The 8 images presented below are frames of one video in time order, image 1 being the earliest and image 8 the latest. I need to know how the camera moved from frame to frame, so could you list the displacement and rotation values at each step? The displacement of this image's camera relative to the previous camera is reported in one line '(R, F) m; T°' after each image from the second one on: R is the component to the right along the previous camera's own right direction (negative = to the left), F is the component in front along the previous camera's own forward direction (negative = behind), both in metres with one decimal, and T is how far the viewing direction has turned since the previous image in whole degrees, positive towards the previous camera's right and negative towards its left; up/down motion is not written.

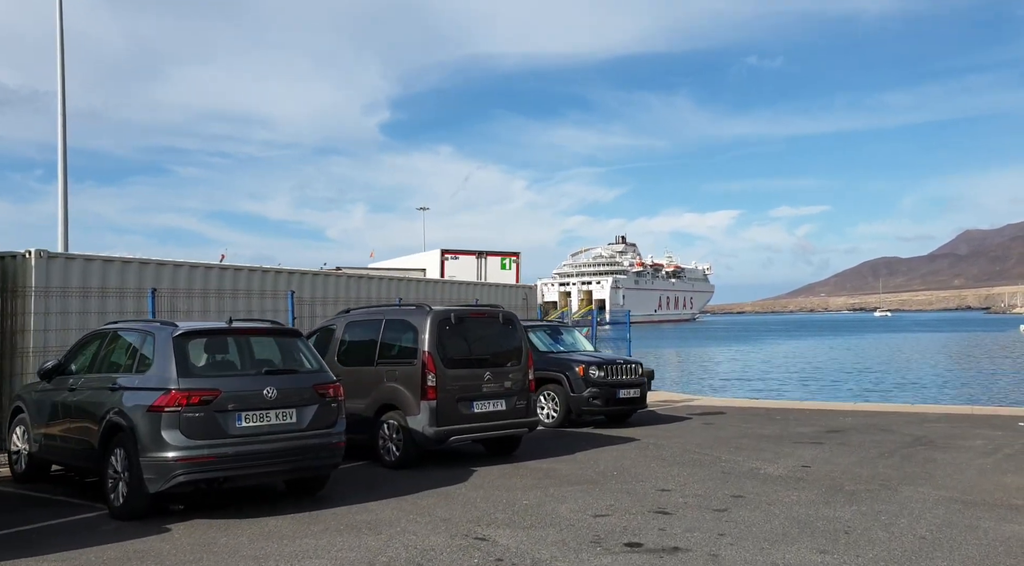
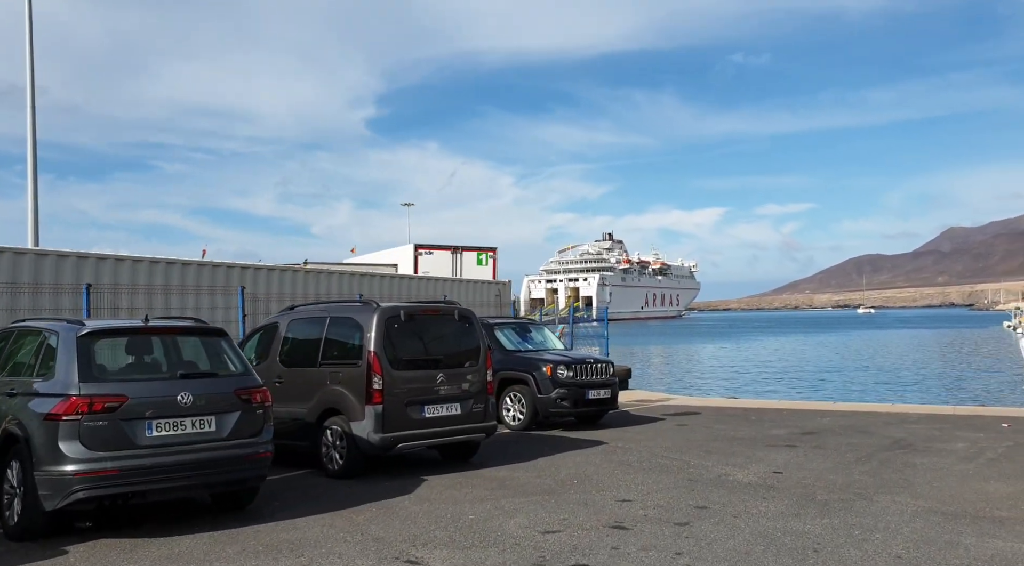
(+0.3, +0.5) m; +1°
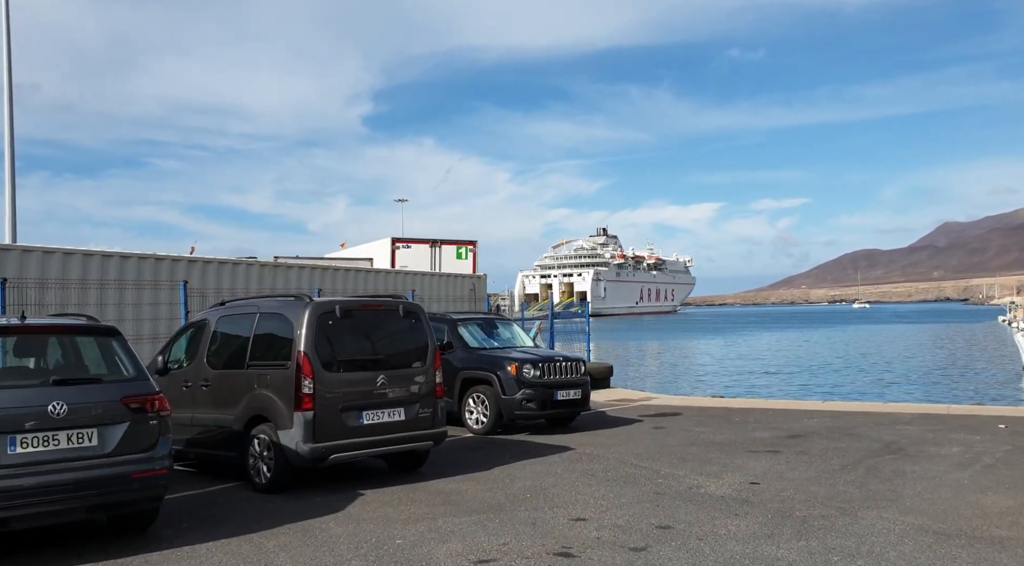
(+0.5, +0.8) m; 0°
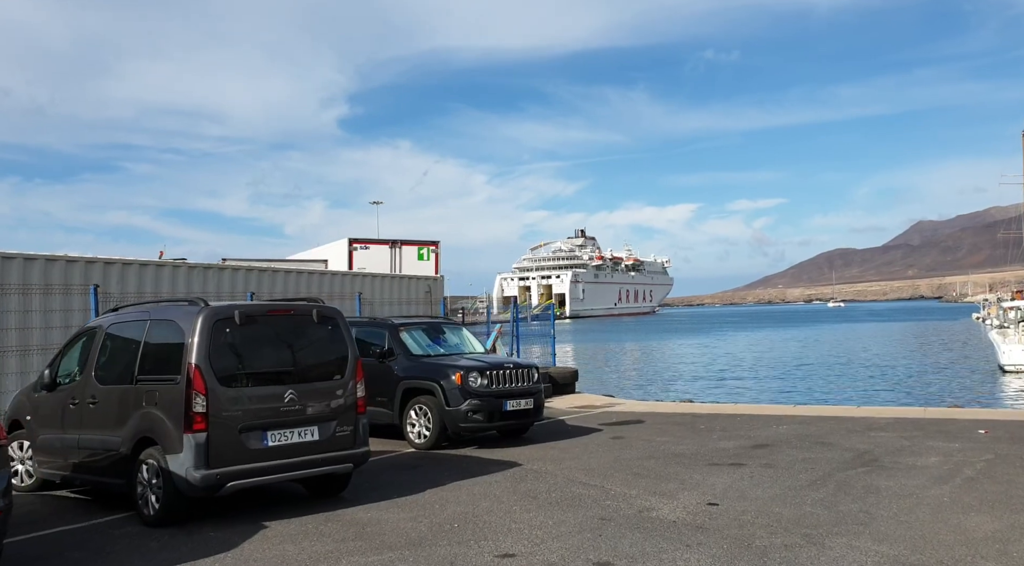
(+0.4, +0.8) m; +2°
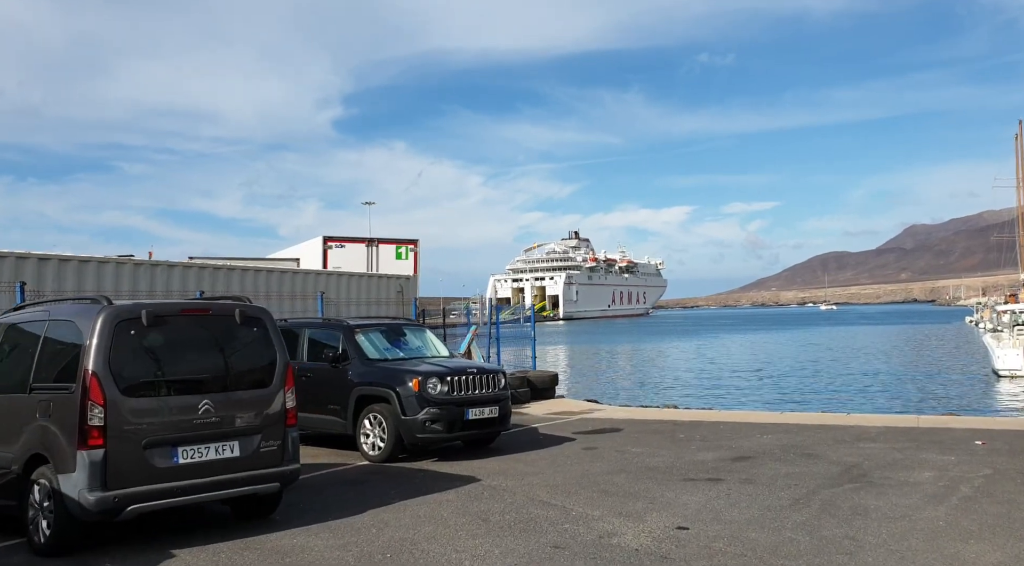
(+0.4, +0.7) m; 0°
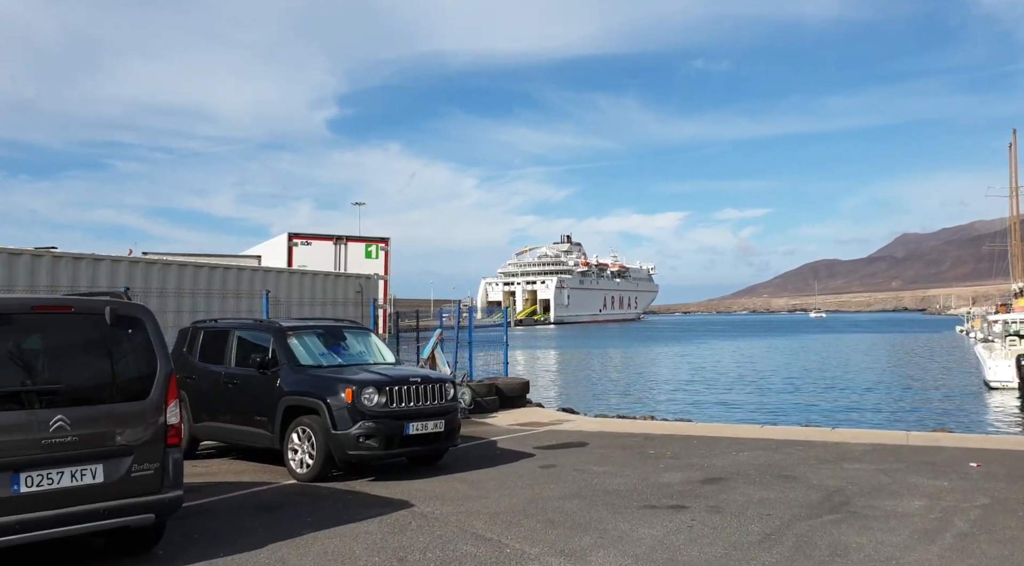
(+0.5, +0.9) m; +1°
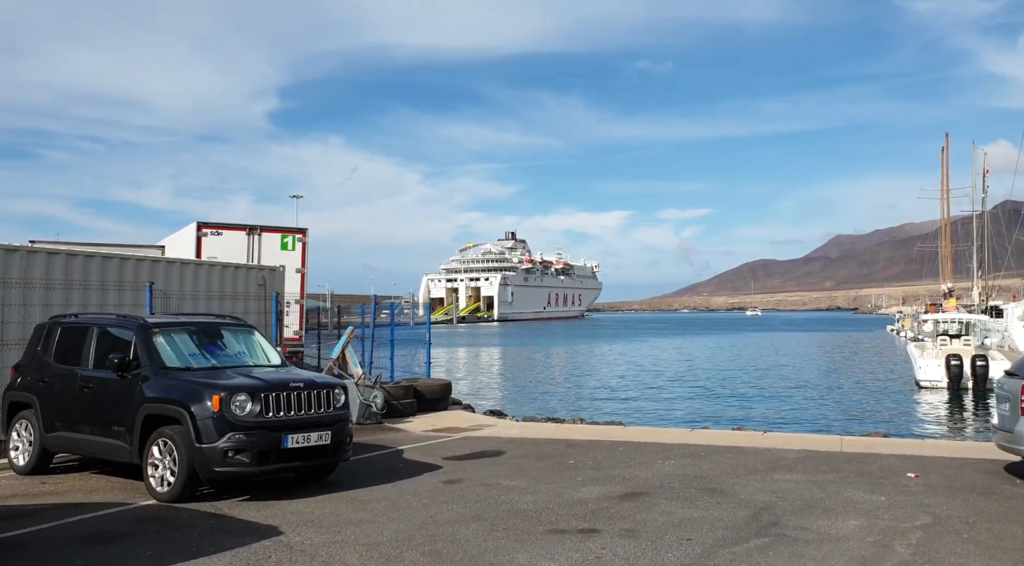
(+0.4, +0.9) m; +4°
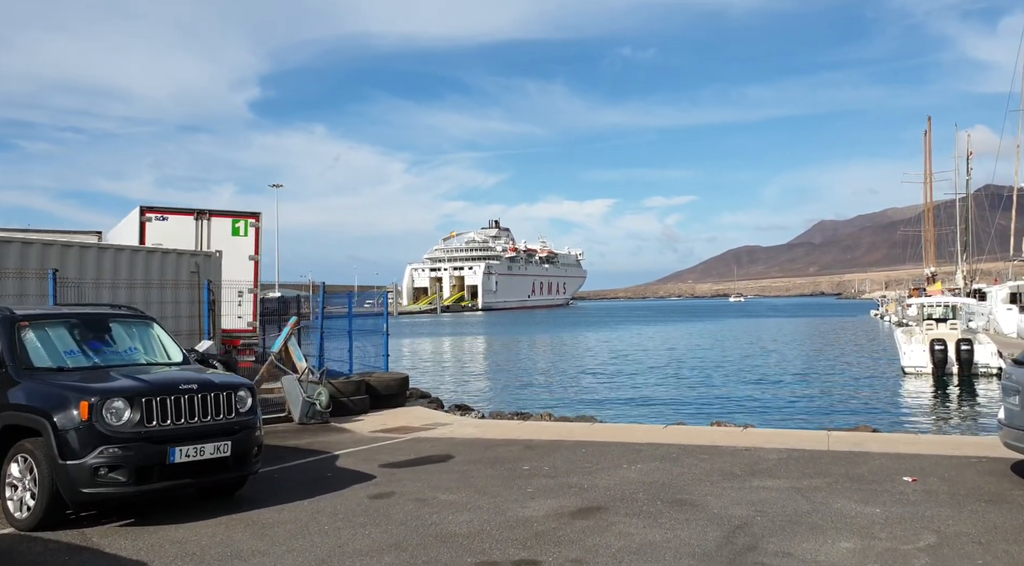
(+0.4, +1.1) m; +1°
